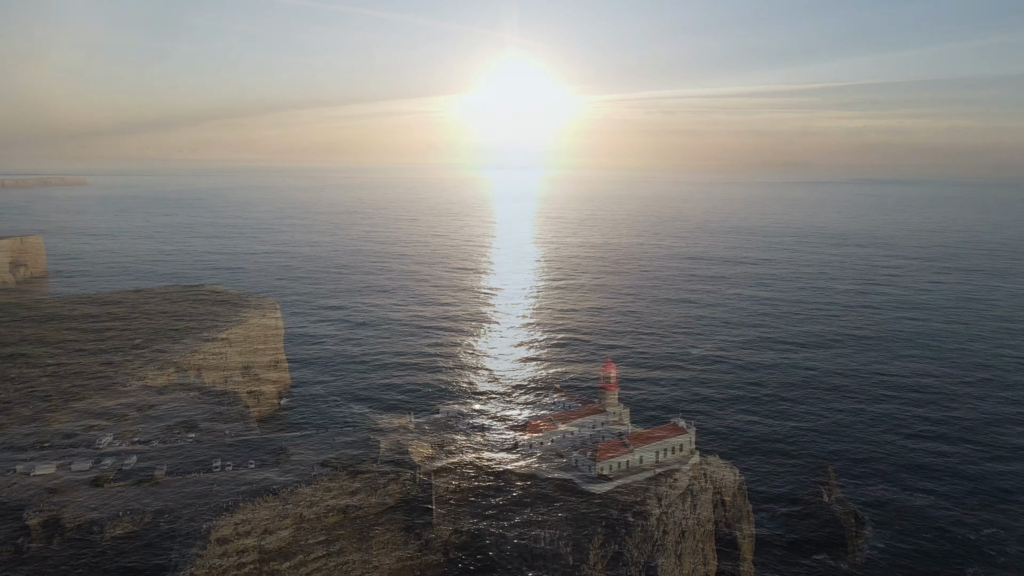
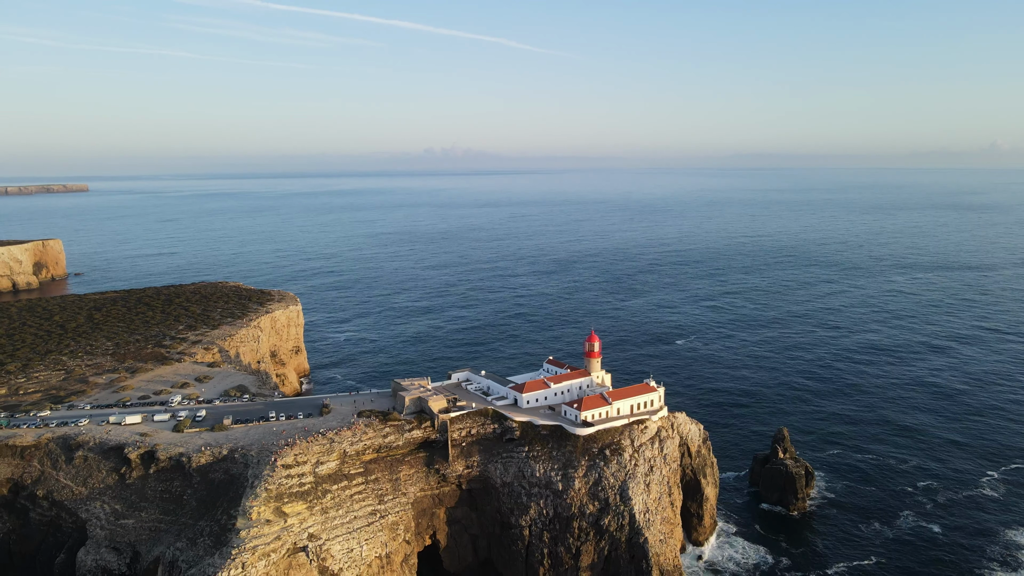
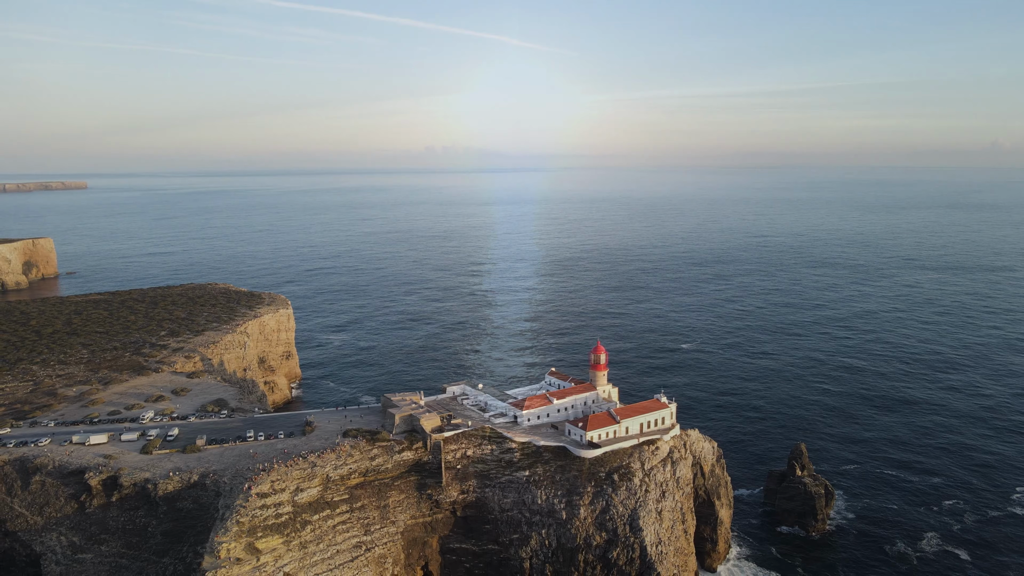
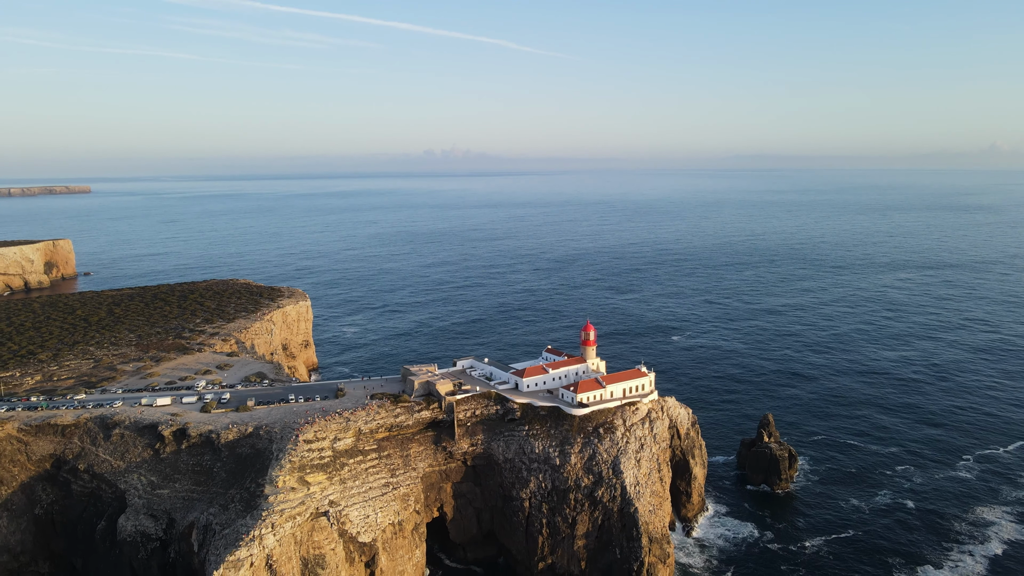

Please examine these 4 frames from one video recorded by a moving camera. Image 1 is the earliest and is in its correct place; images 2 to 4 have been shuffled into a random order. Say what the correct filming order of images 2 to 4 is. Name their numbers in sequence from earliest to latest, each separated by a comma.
3, 2, 4
